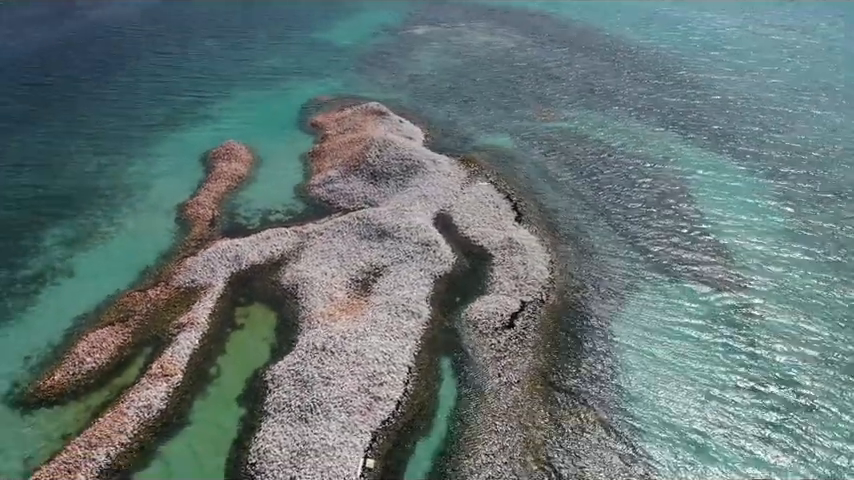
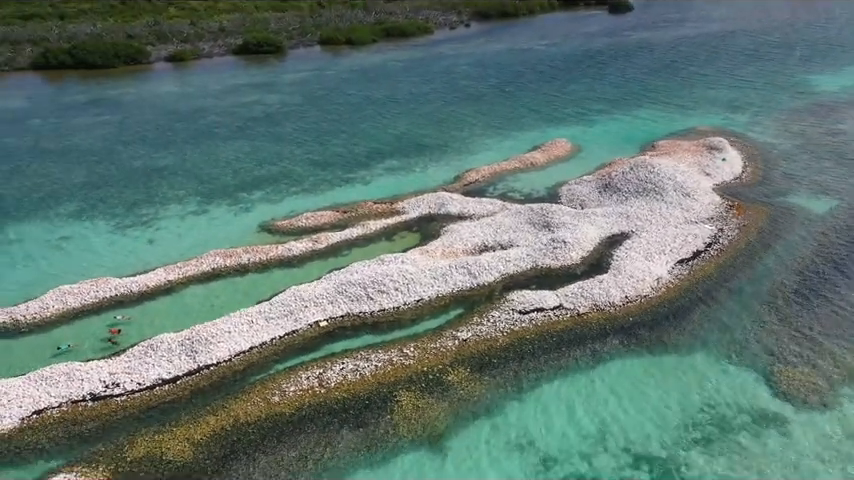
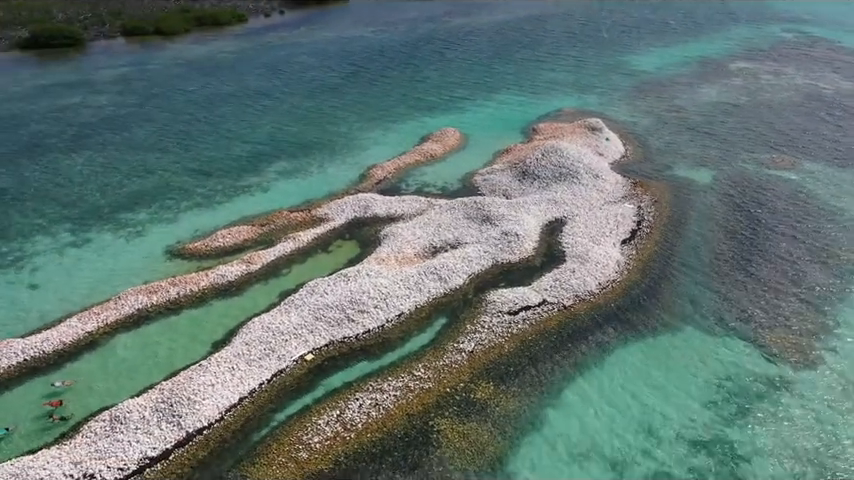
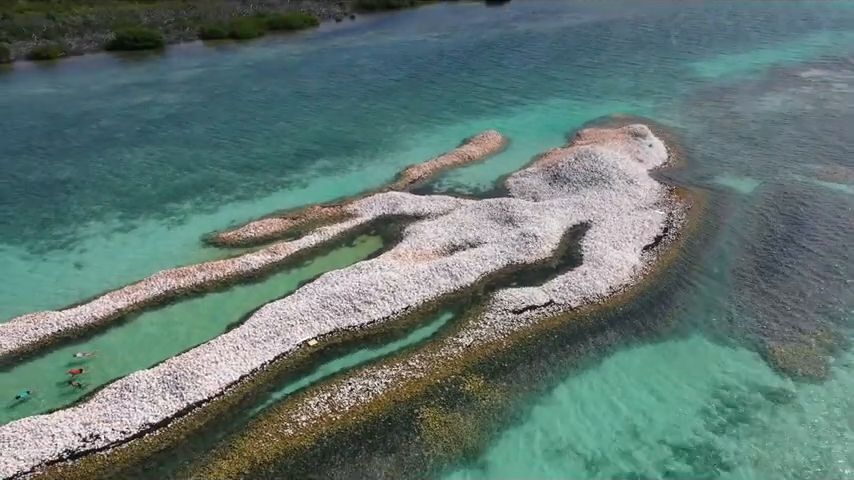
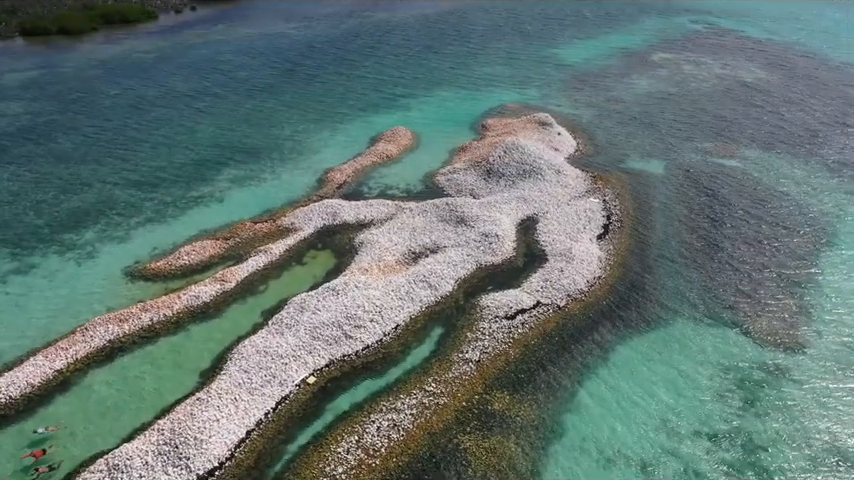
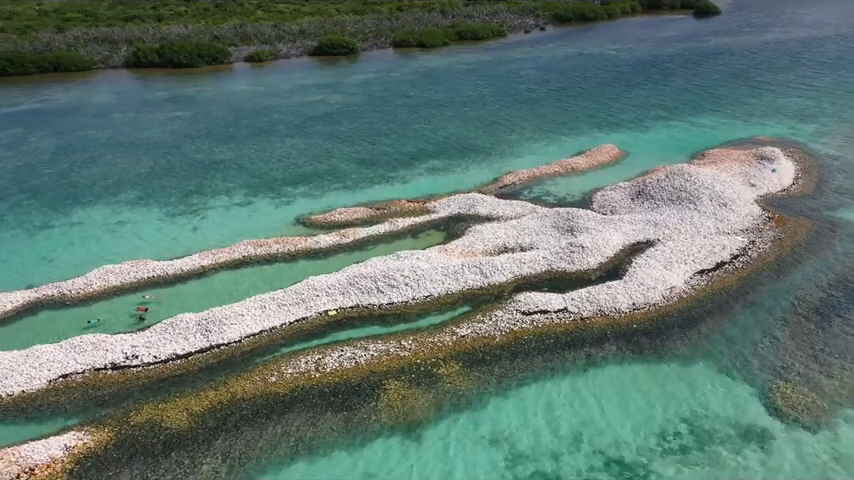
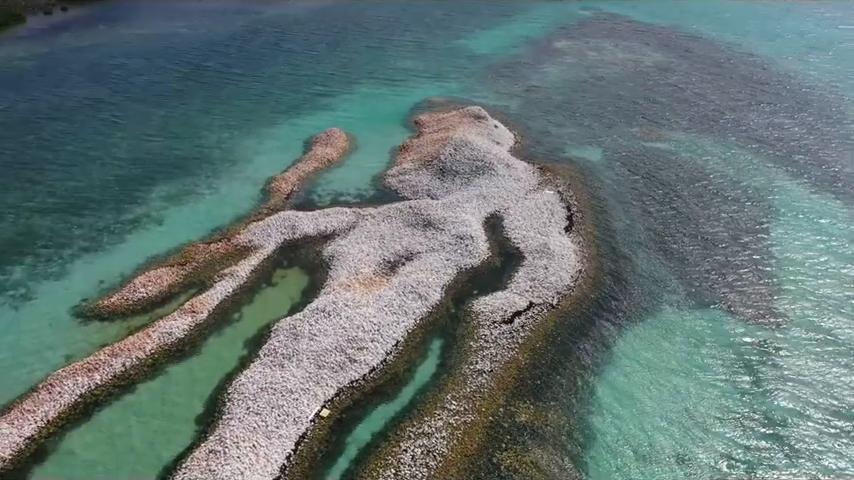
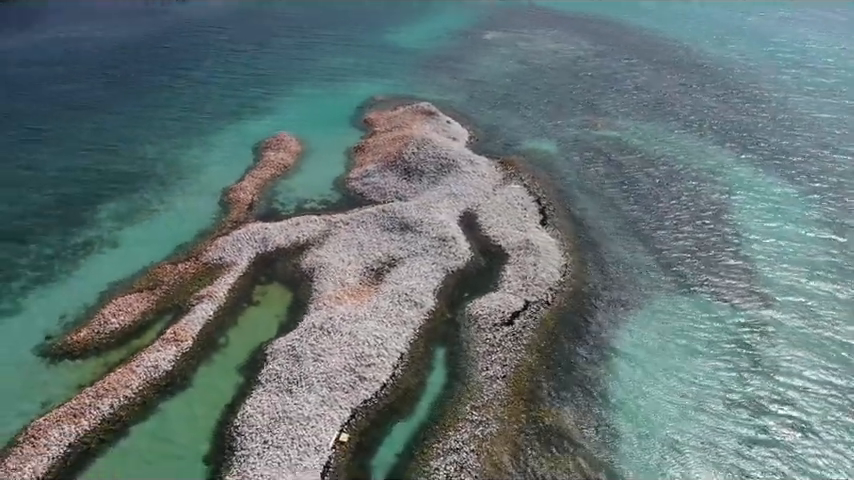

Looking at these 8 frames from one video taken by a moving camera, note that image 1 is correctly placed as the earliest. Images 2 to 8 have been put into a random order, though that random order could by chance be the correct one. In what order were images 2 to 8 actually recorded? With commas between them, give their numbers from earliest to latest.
8, 7, 5, 3, 4, 2, 6
